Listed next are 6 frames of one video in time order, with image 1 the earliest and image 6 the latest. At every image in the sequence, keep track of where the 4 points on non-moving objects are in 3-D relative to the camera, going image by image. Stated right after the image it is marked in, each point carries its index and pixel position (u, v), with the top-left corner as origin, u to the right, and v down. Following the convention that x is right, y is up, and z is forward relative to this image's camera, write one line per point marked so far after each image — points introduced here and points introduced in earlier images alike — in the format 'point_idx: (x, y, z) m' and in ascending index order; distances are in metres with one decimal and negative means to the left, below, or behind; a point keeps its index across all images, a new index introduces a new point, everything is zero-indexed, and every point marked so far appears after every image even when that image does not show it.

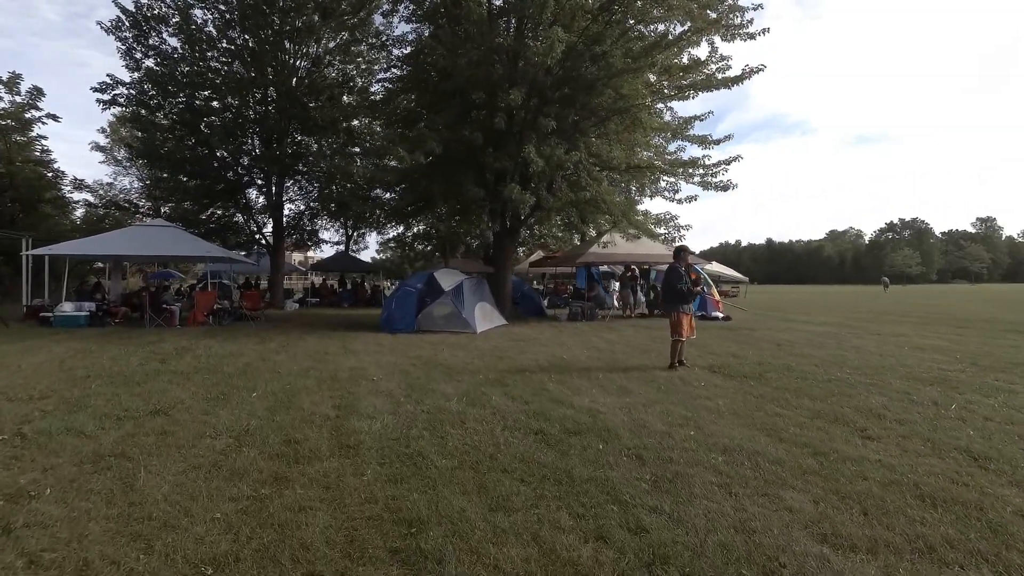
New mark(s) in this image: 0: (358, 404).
0: (-1.6, -1.2, +5.7) m
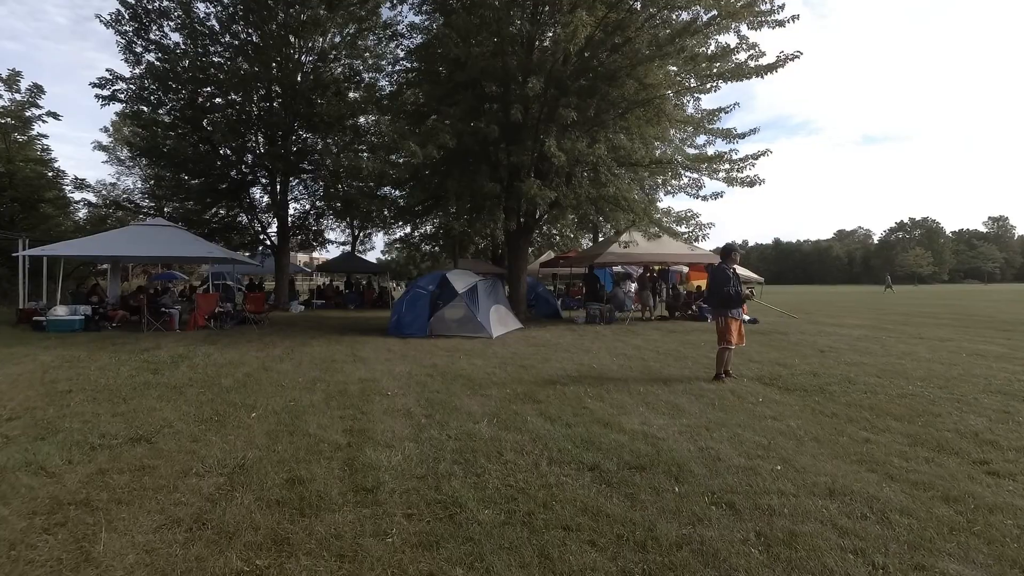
0: (-1.3, -1.3, +4.9) m
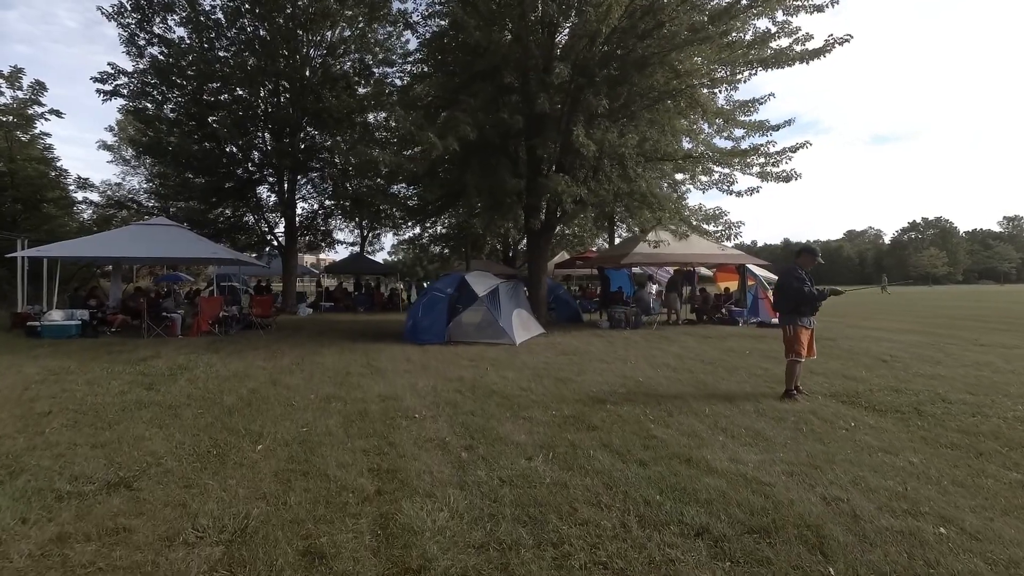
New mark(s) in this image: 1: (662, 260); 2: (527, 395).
0: (-0.8, -1.3, +4.0) m
1: (+4.4, +0.8, +15.9) m
2: (+0.2, -1.3, +6.7) m
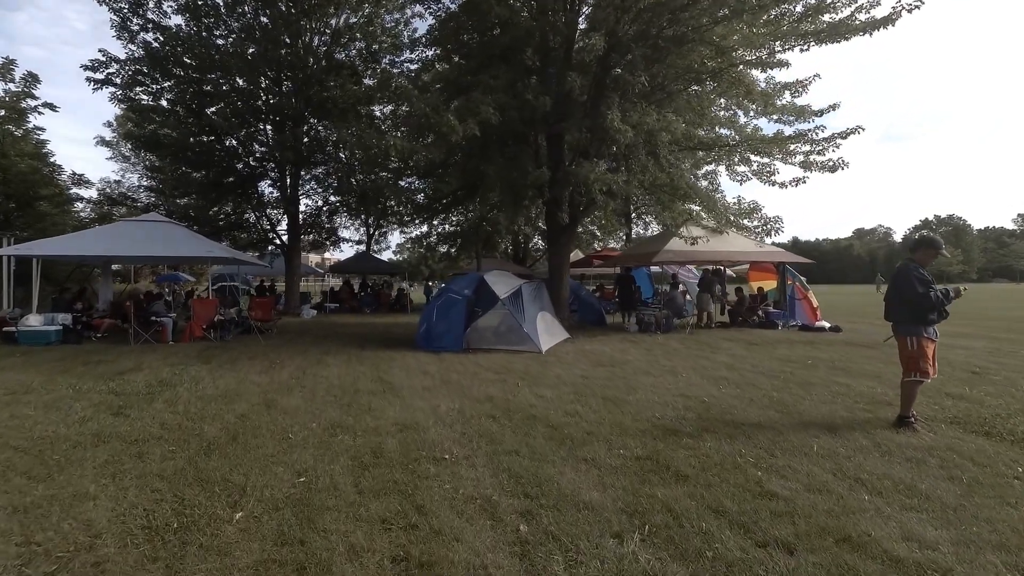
0: (-0.3, -1.4, +2.7) m
1: (+5.0, +0.8, +14.6) m
2: (+0.7, -1.4, +5.4) m
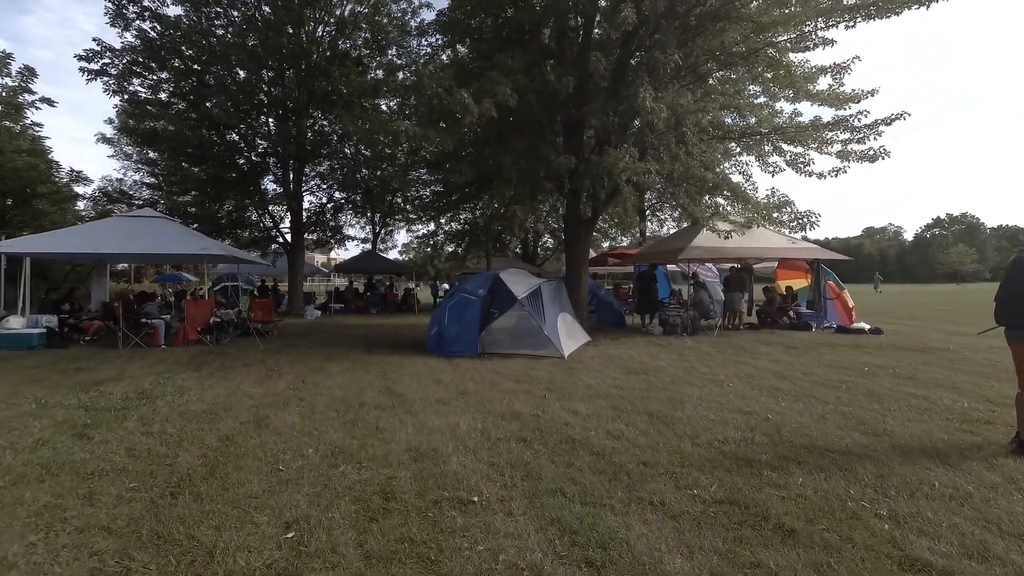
0: (0.0, -1.4, +1.8) m
1: (+5.4, +0.8, +13.6) m
2: (+1.0, -1.3, +4.5) m
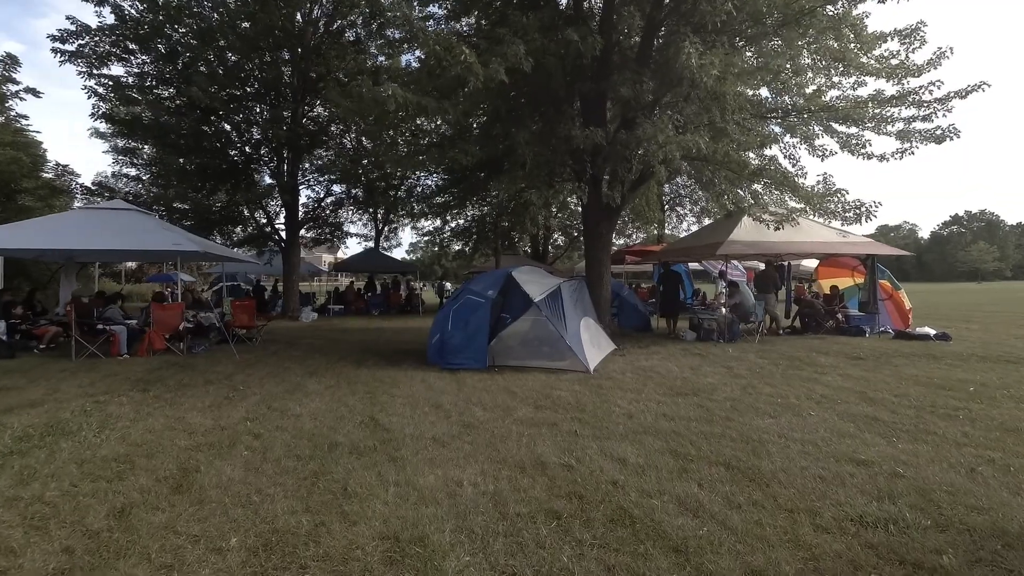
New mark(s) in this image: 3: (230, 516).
0: (+0.1, -1.4, +0.2) m
1: (+5.7, +0.8, +11.9) m
2: (+1.1, -1.4, +2.9) m
3: (-1.7, -1.4, +3.3) m
